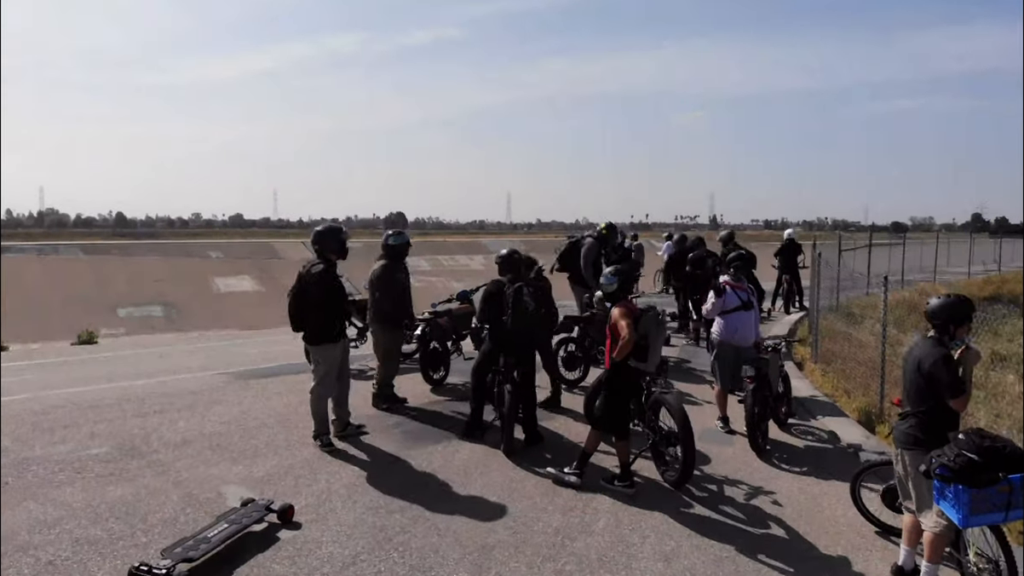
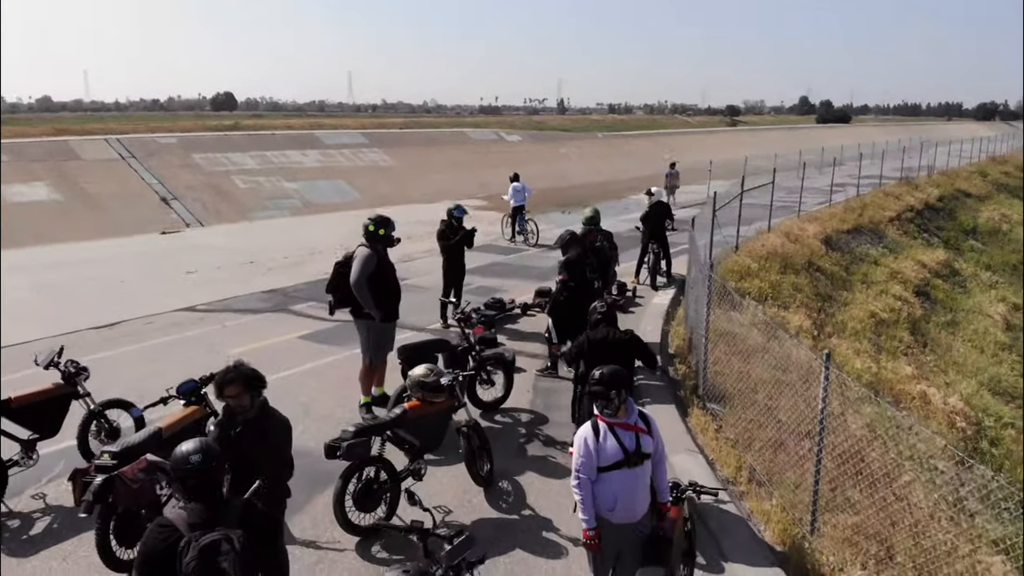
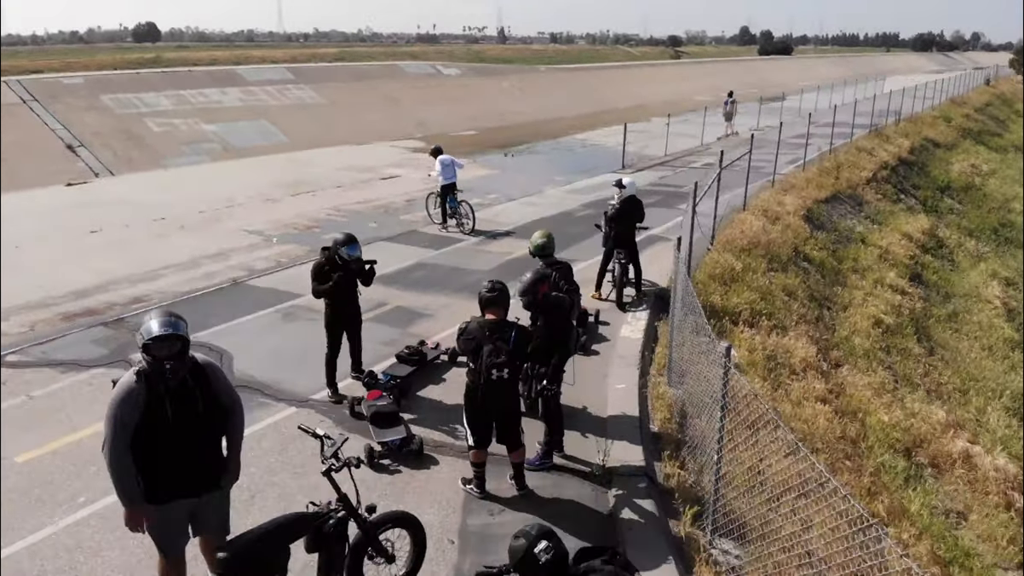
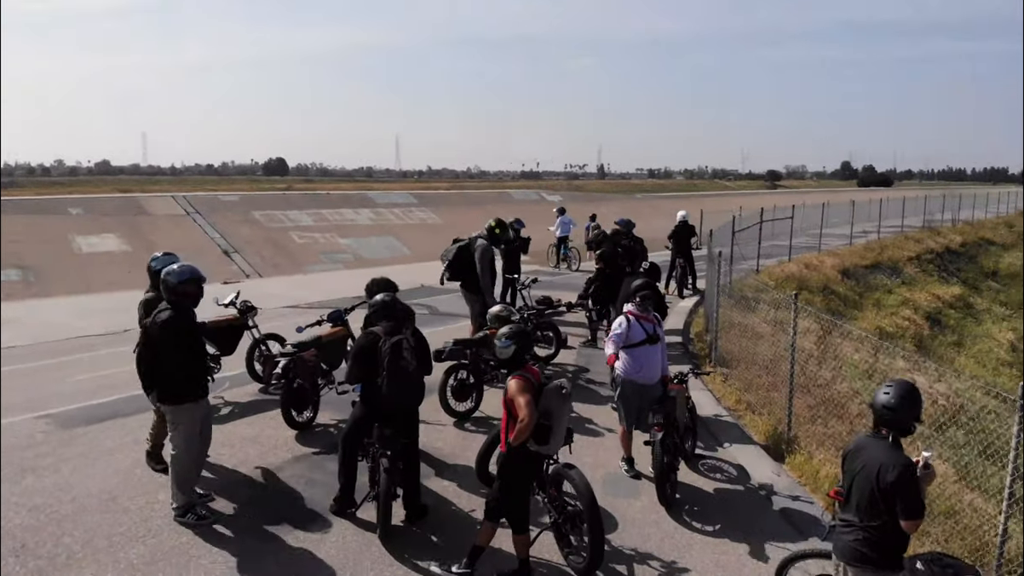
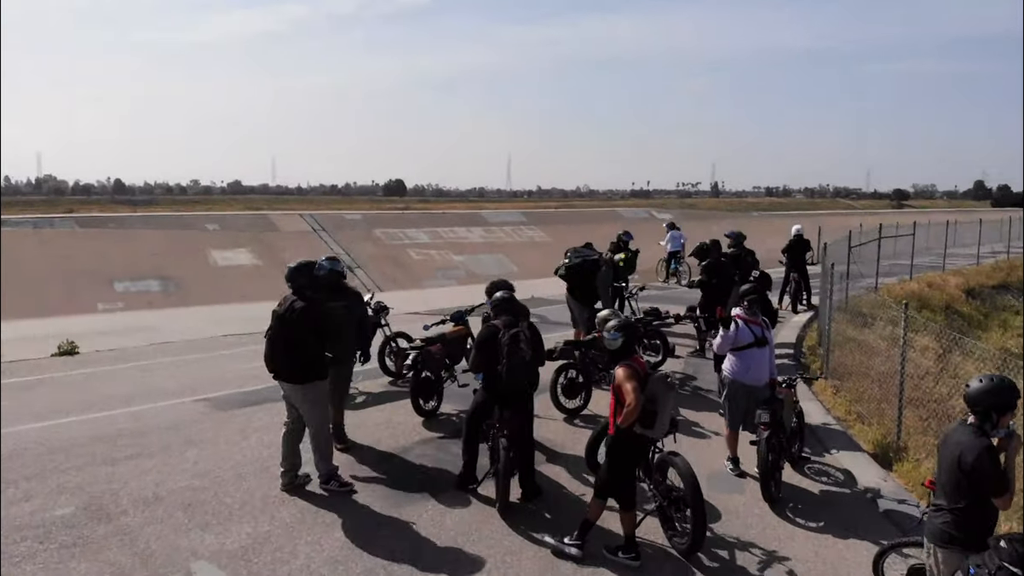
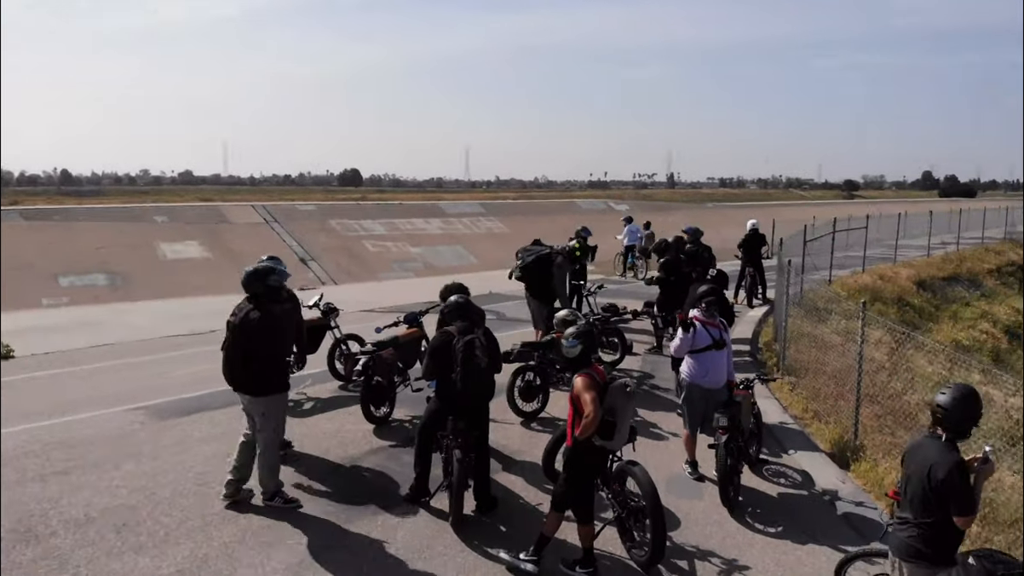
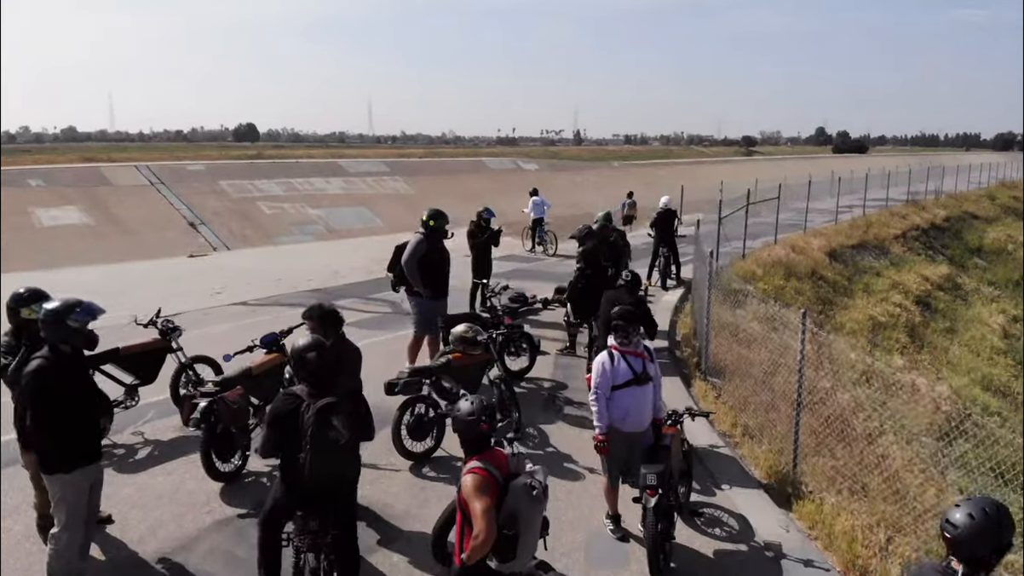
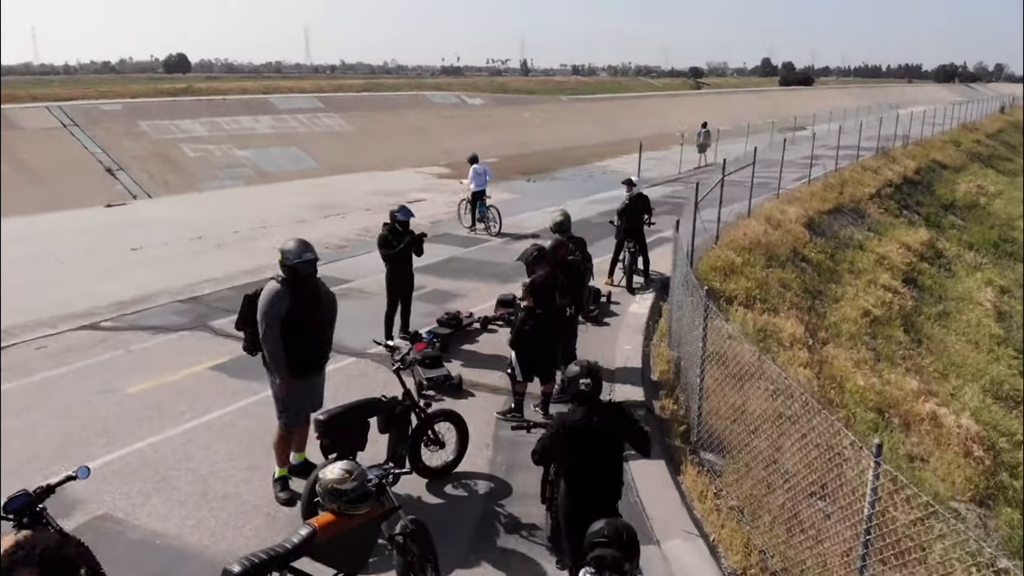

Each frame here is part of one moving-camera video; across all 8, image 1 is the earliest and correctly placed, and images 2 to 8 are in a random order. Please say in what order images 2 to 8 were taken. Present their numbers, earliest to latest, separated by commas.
5, 6, 4, 7, 2, 8, 3
